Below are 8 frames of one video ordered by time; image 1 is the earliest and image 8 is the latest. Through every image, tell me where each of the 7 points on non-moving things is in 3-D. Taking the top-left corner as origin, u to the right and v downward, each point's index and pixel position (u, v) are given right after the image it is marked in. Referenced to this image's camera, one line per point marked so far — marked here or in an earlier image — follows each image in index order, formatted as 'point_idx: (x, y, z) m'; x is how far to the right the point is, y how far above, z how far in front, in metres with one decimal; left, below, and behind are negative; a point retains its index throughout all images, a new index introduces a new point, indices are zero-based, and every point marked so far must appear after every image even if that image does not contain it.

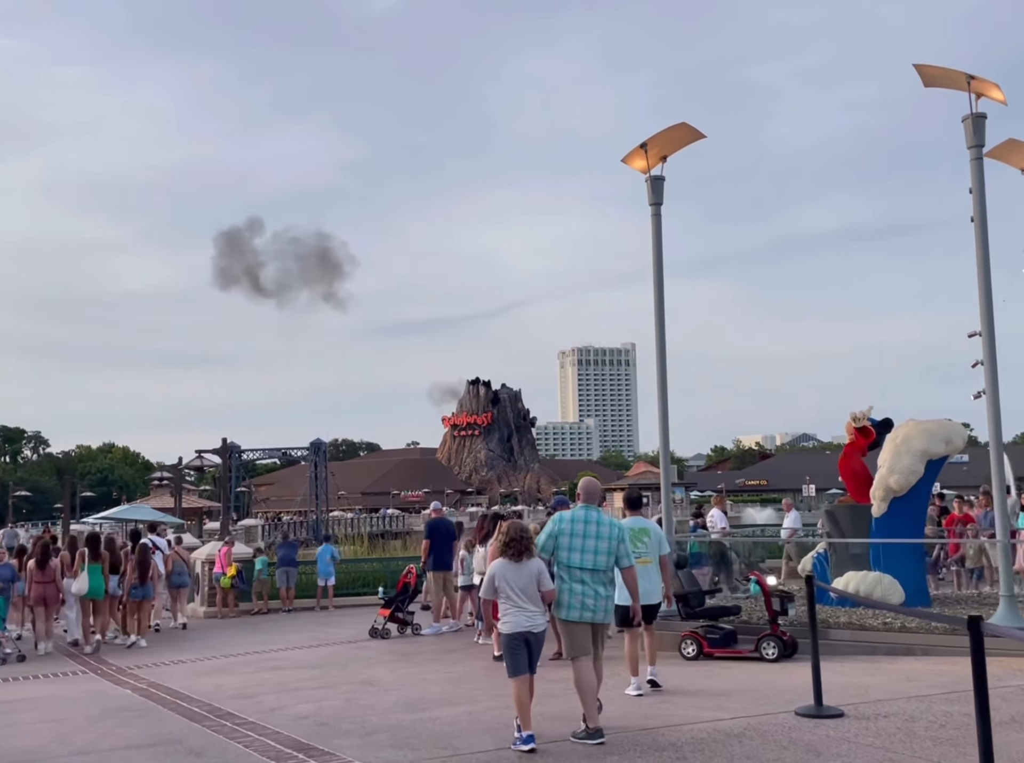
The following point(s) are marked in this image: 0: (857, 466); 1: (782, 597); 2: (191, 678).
0: (+4.2, -1.0, +14.9) m
1: (+2.8, -2.2, +12.7) m
2: (-3.5, -3.2, +13.3) m
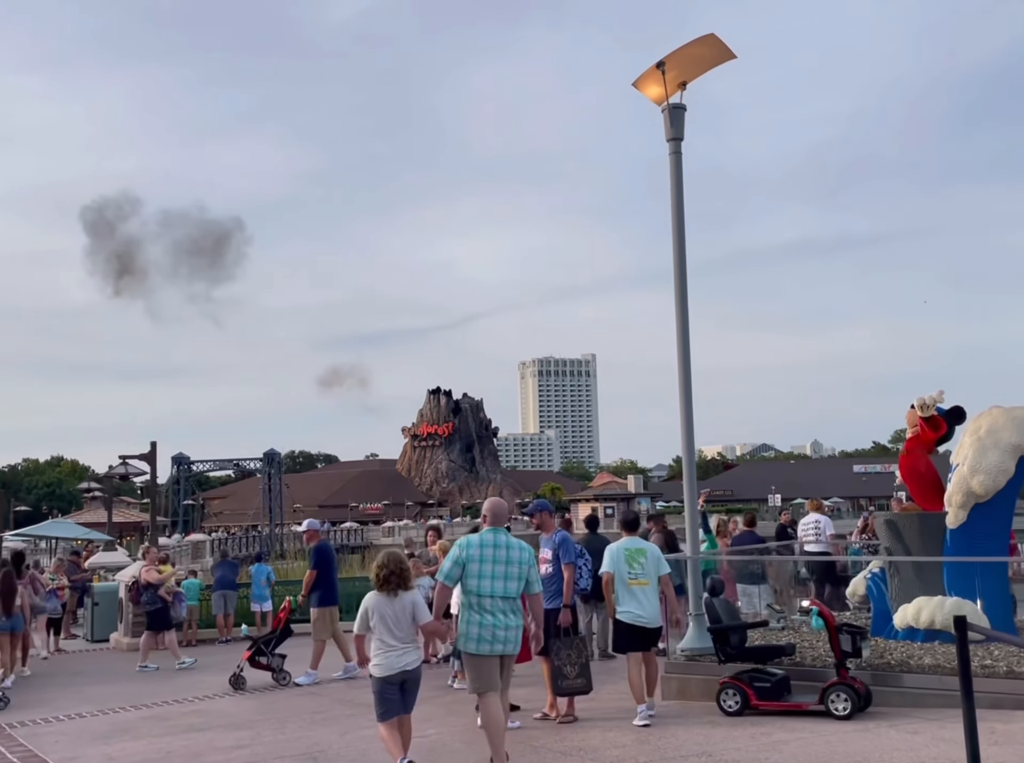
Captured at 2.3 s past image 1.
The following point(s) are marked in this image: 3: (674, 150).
0: (+4.0, -0.8, +12.0) m
1: (+2.7, -2.0, +9.8) m
2: (-3.6, -3.0, +10.2) m
3: (+1.6, +2.2, +11.7) m
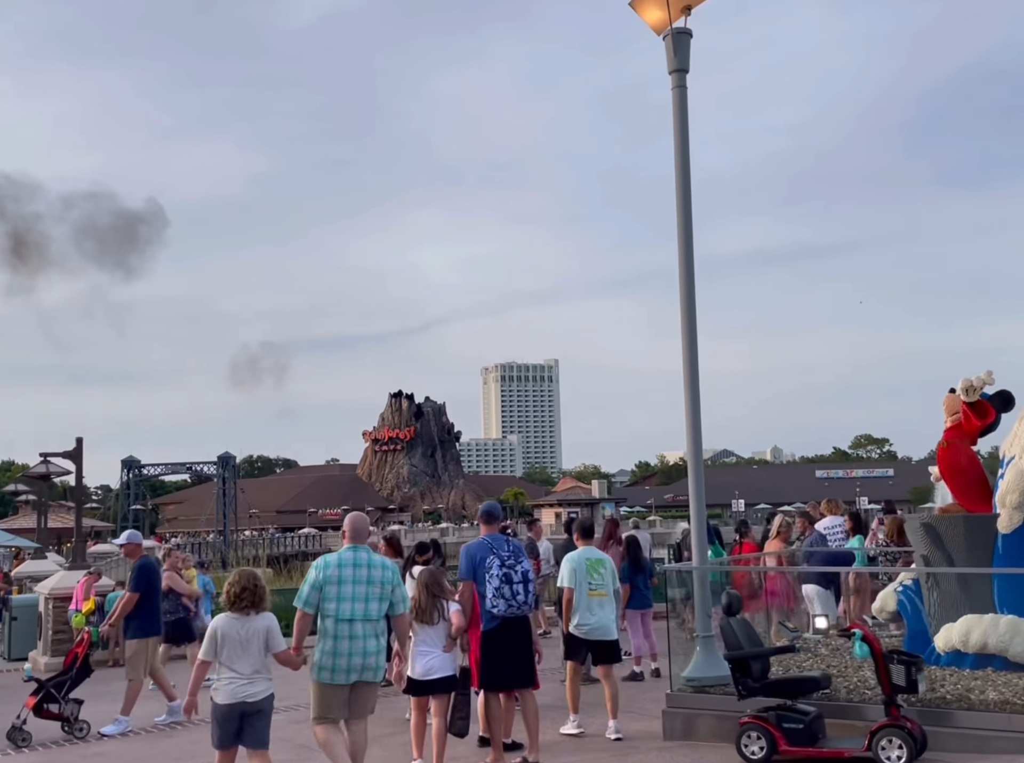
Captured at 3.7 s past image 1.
0: (+3.8, -0.7, +10.3) m
1: (+2.6, -1.8, +7.9) m
2: (-3.8, -2.8, +8.1) m
3: (+1.3, +2.4, +9.9) m
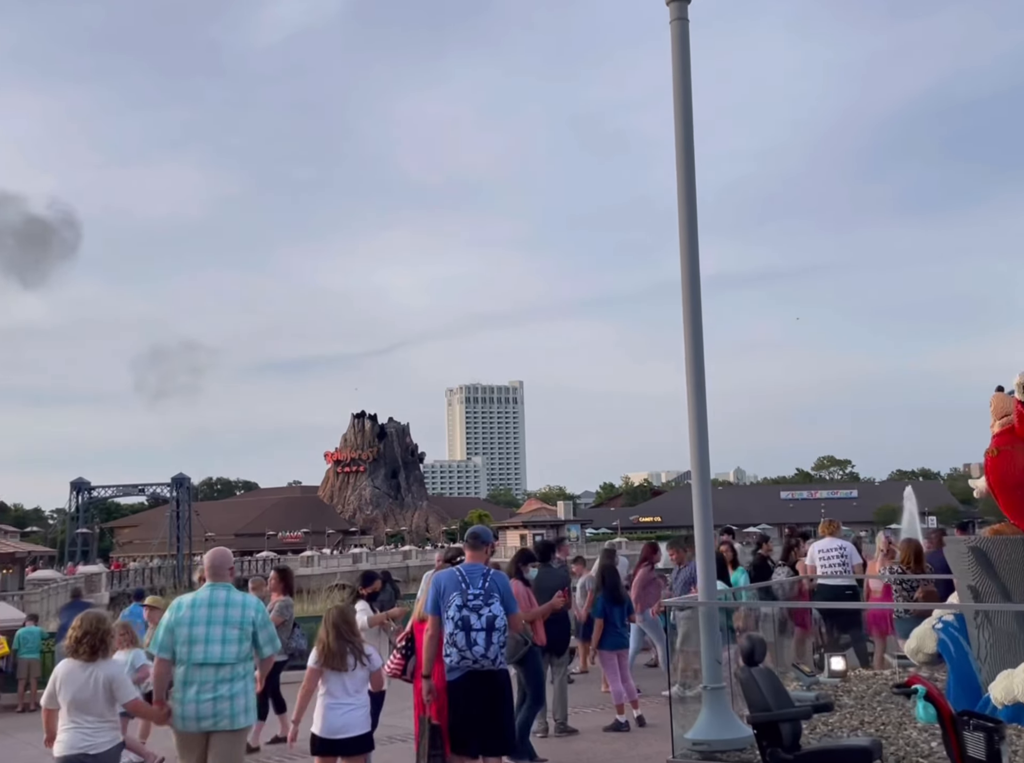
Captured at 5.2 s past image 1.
0: (+3.5, -0.6, +8.6) m
1: (+2.4, -1.8, +6.2) m
2: (-4.0, -2.8, +6.2) m
3: (+1.1, +2.4, +8.1) m
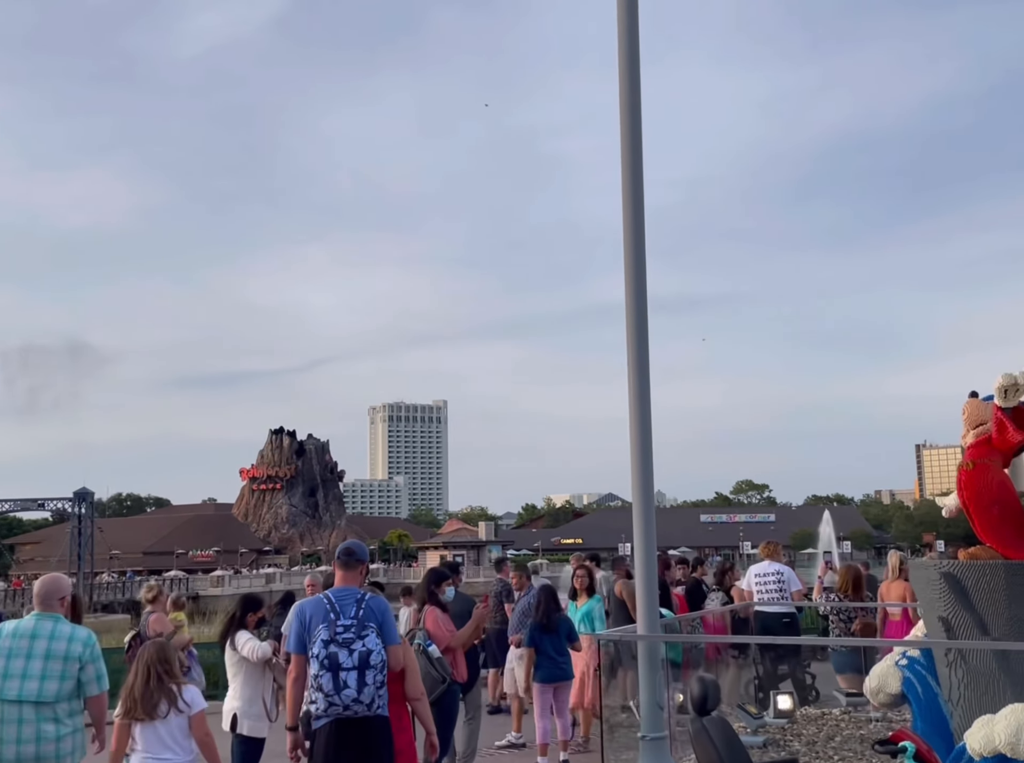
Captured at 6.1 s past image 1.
0: (+3.0, -0.7, +7.5) m
1: (+2.0, -1.7, +5.1) m
2: (-4.4, -2.6, +4.7) m
3: (+0.6, +2.4, +7.0) m
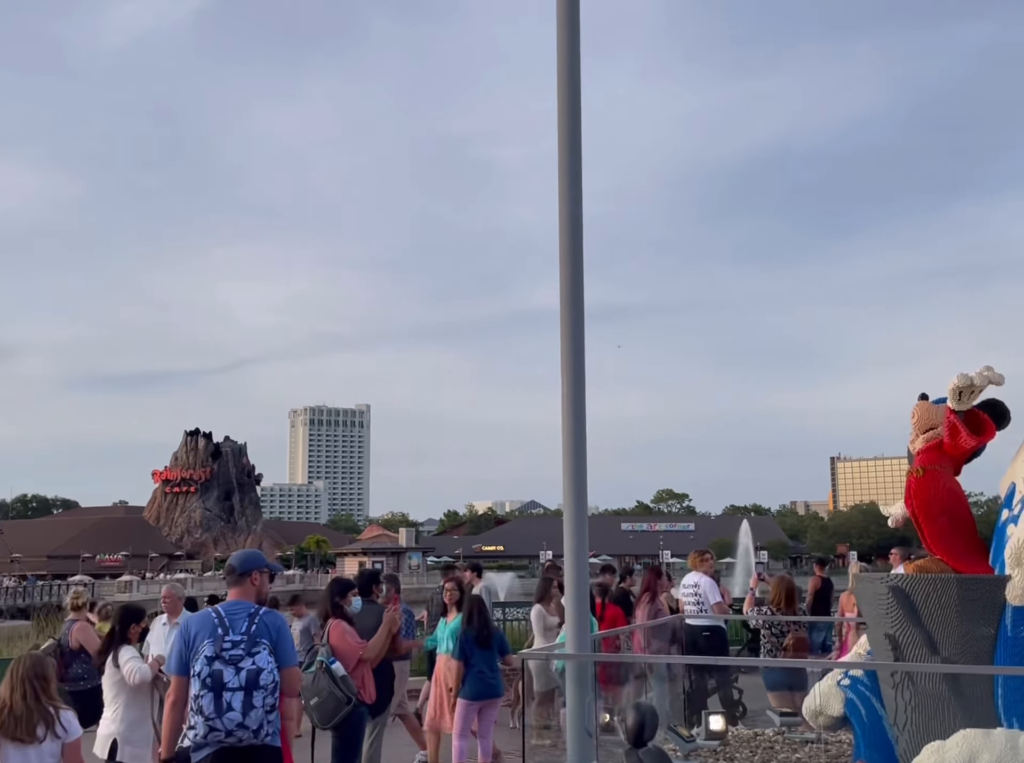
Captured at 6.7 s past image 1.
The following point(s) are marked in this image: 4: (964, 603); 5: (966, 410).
0: (+2.5, -0.7, +7.1) m
1: (+1.6, -1.7, +4.5) m
2: (-4.7, -2.5, +3.7) m
3: (+0.3, +2.5, +6.4) m
4: (+2.5, -1.2, +6.8) m
5: (+2.6, -0.2, +7.1) m
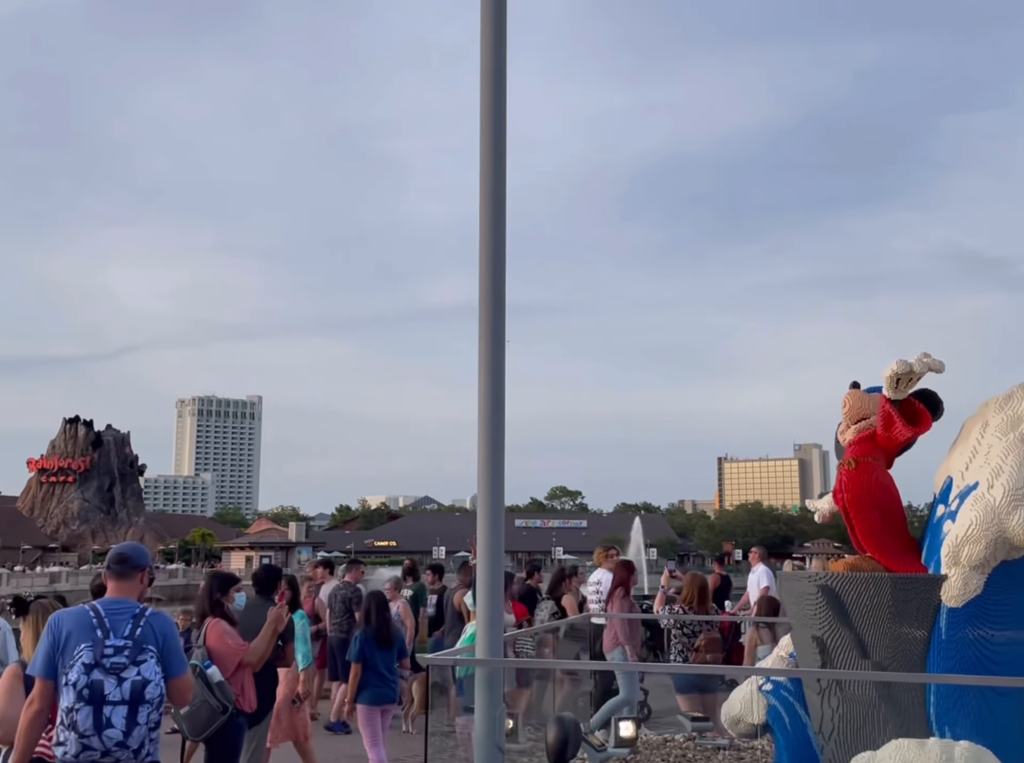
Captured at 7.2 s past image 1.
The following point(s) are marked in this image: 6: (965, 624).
0: (+2.0, -0.6, +6.7) m
1: (+1.3, -1.6, +4.1) m
2: (-4.9, -2.2, +2.7) m
3: (-0.1, +2.6, +5.8) m
4: (+2.0, -1.1, +6.4) m
5: (+2.1, -0.1, +6.7) m
6: (+2.3, -1.2, +6.2) m
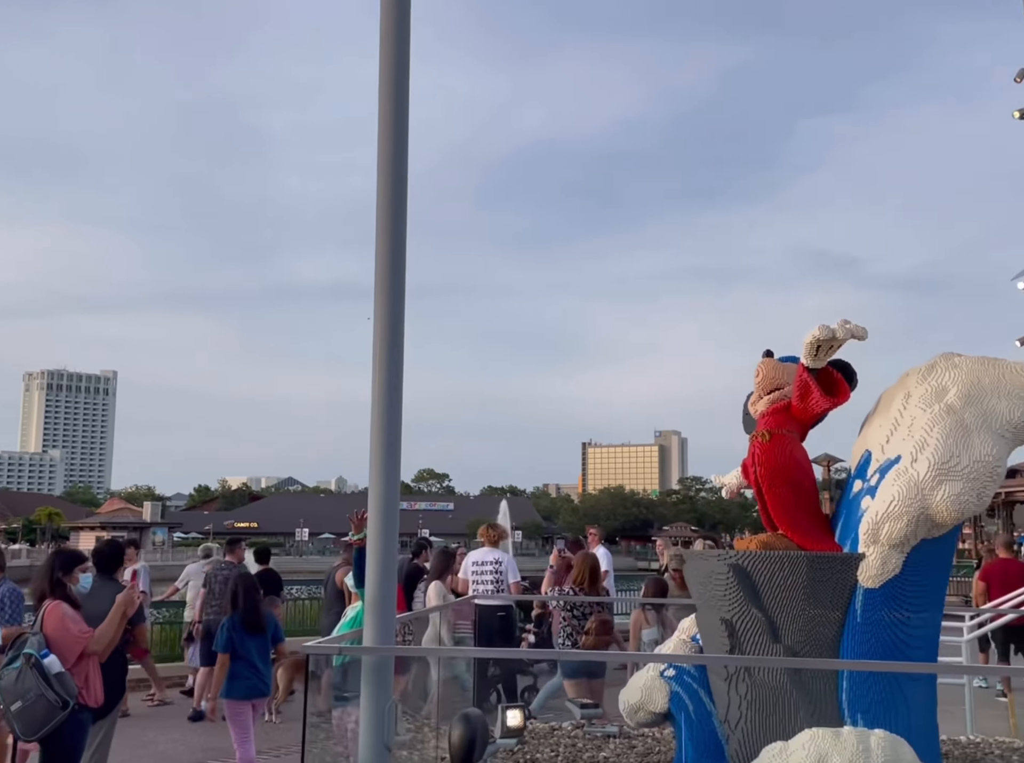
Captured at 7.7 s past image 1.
0: (+1.4, -0.4, +6.2) m
1: (+1.0, -1.5, +3.6) m
2: (-5.1, -2.0, +1.6) m
3: (-0.5, +2.8, +5.1) m
4: (+1.5, -1.0, +6.0) m
5: (+1.6, +0.1, +6.3) m
6: (+1.8, -1.1, +5.9) m
